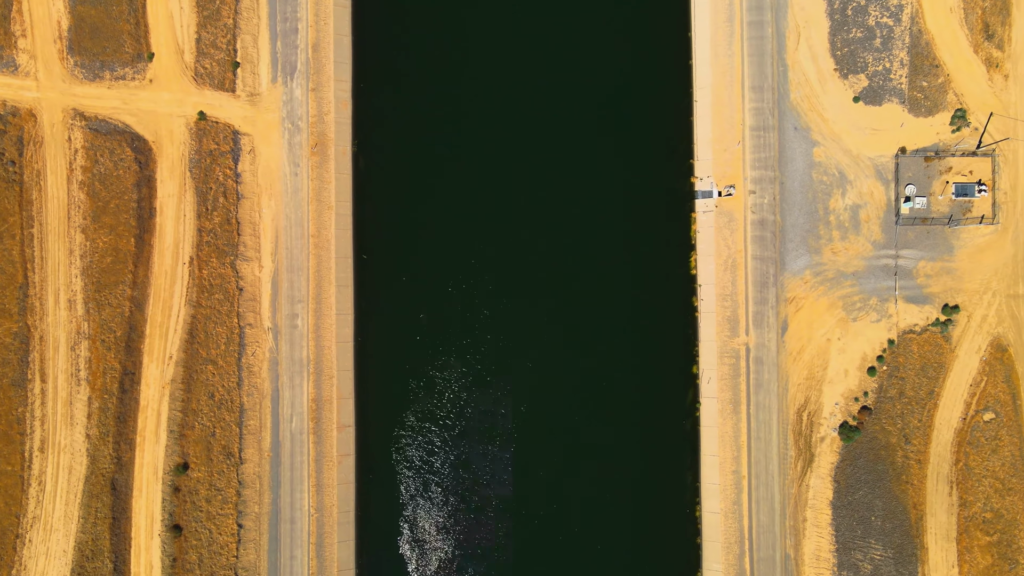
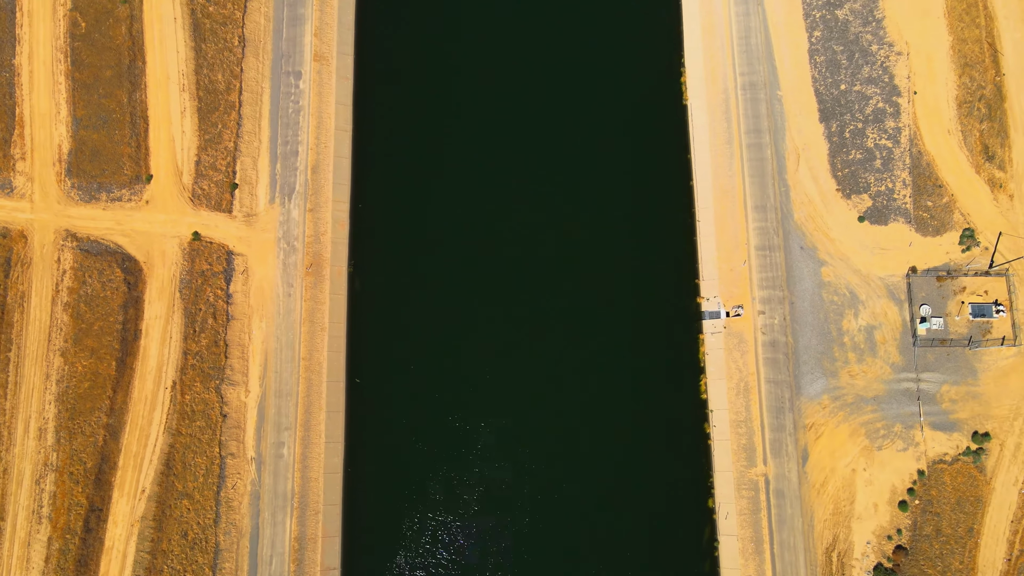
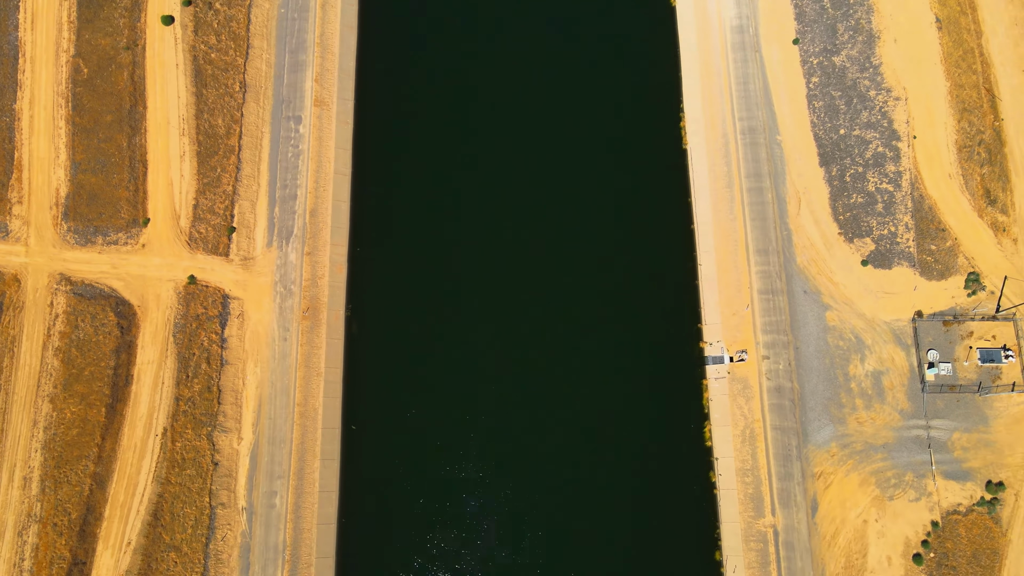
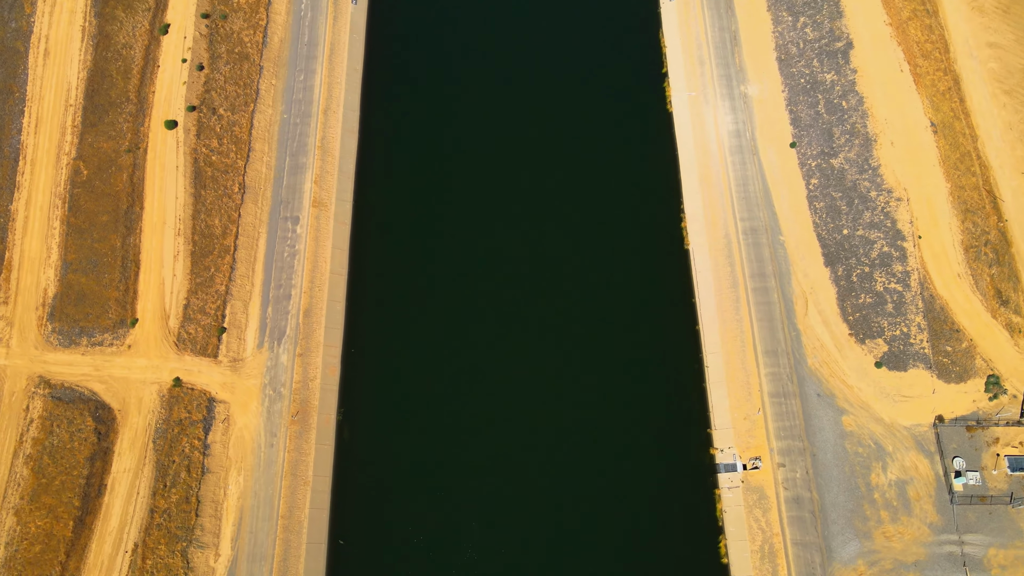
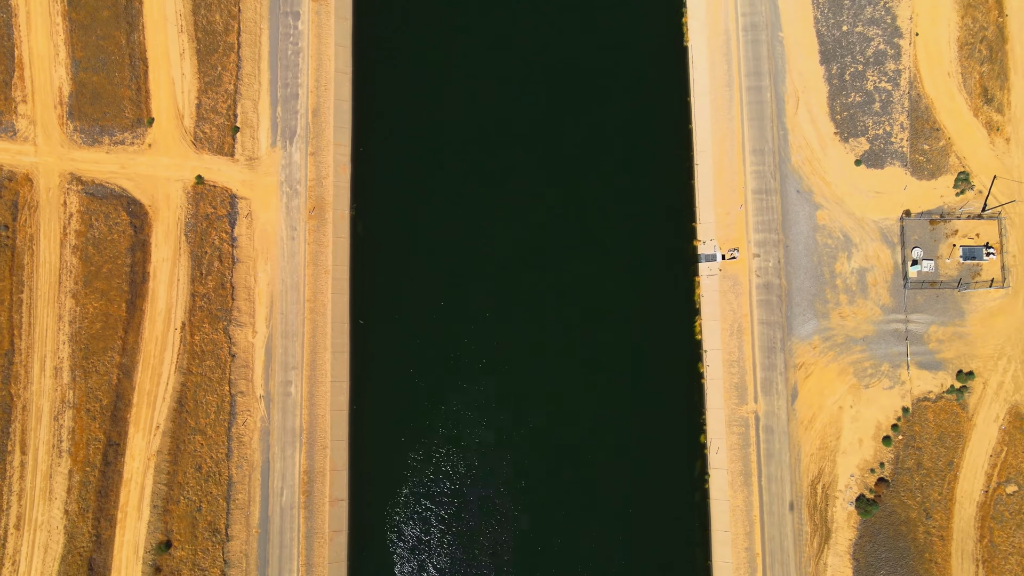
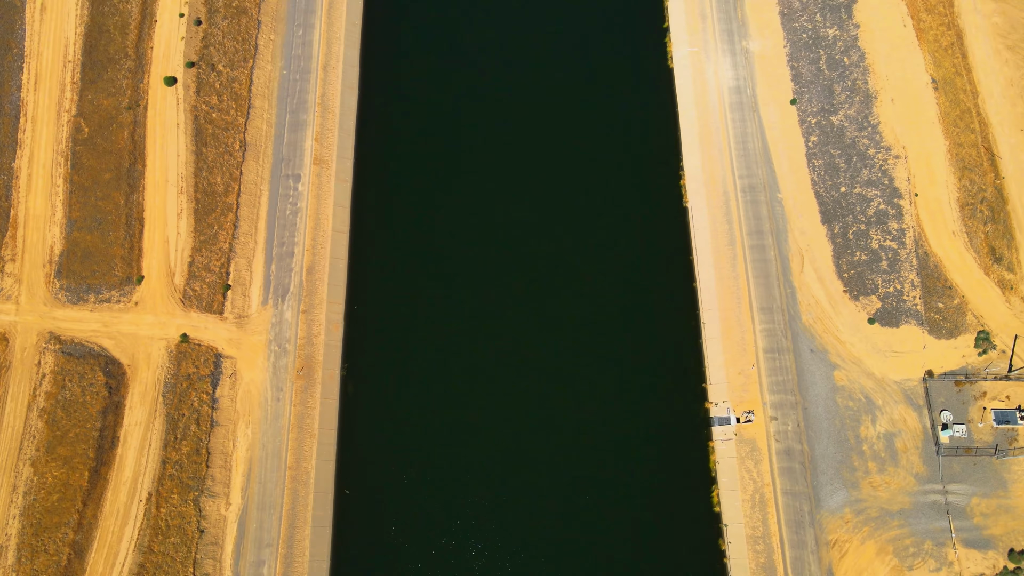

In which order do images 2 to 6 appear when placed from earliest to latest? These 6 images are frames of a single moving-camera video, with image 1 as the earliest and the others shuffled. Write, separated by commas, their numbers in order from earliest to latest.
5, 2, 3, 6, 4
